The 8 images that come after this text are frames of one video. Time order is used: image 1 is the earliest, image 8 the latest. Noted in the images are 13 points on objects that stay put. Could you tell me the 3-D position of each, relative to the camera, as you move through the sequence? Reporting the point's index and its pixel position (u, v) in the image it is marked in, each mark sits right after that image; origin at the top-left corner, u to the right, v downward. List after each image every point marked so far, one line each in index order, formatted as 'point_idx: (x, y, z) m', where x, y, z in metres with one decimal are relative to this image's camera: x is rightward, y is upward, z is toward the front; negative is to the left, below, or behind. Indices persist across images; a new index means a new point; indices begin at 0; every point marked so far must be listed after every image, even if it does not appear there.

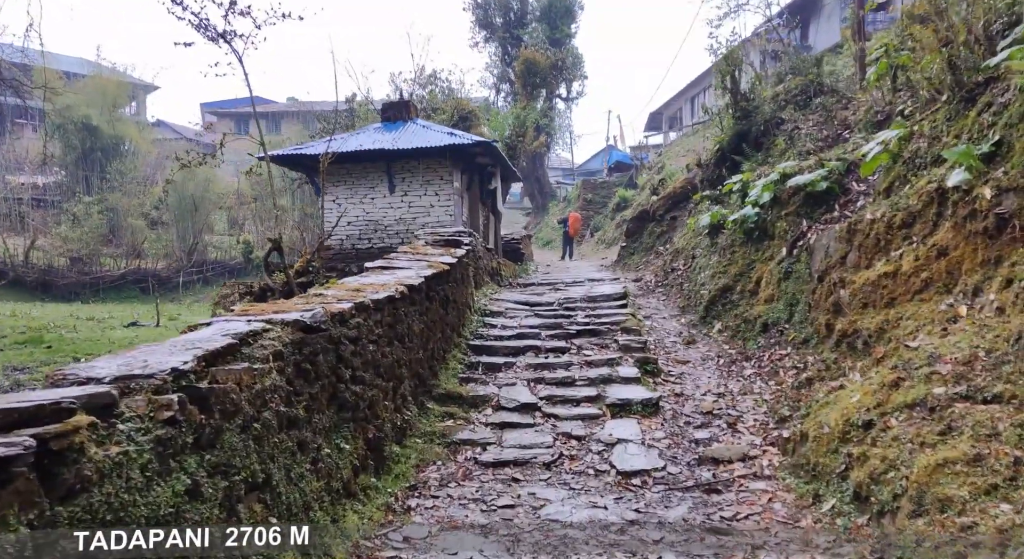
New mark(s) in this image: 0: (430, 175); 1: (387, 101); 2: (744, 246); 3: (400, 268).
0: (-1.5, +1.9, +11.6) m
1: (-2.5, +3.6, +12.7) m
2: (+2.8, +0.4, +7.6) m
3: (-0.9, +0.1, +5.0) m
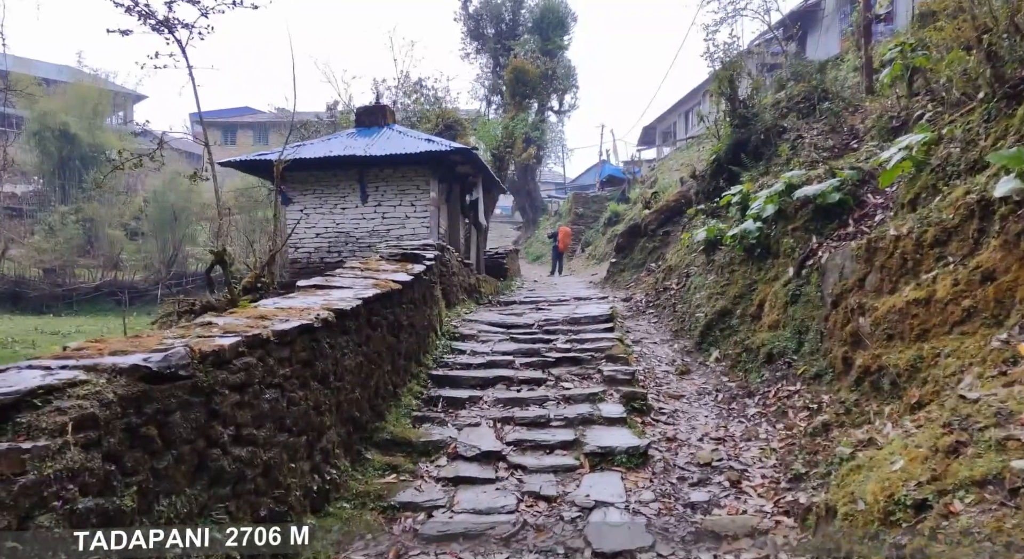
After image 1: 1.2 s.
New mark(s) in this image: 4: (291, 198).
0: (-1.8, +1.6, +10.8) m
1: (-2.8, +3.3, +11.9) m
2: (+2.5, +0.2, +6.8) m
3: (-1.1, -0.1, +4.1) m
4: (-3.9, +1.4, +11.1) m
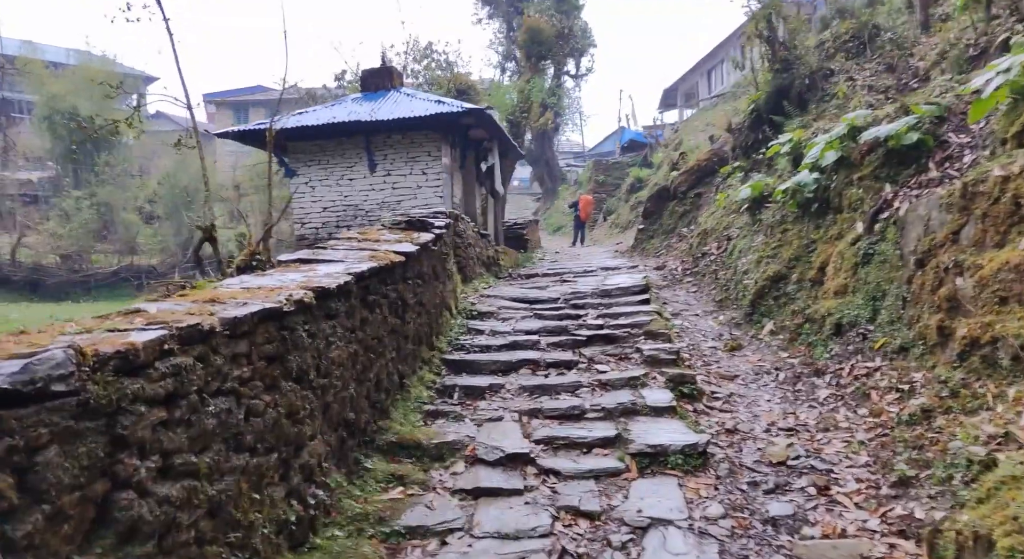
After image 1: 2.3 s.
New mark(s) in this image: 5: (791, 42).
0: (-1.5, +2.0, +10.0) m
1: (-2.5, +3.7, +11.1) m
2: (+2.7, +0.5, +6.0) m
3: (-1.0, +0.1, +3.4) m
4: (-3.6, +1.8, +10.4) m
5: (+3.6, +3.1, +8.4) m
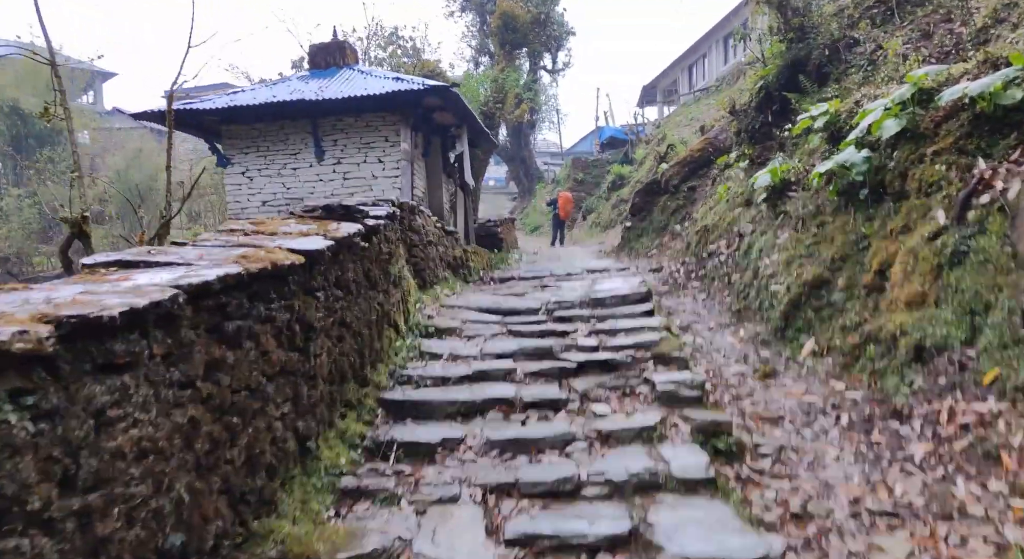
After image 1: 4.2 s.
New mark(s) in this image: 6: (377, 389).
0: (-1.9, +1.9, +8.6) m
1: (-3.0, +3.6, +9.7) m
2: (+2.4, +0.5, +4.8) m
3: (-1.2, 0.0, +2.0) m
4: (-4.0, +1.7, +9.0) m
5: (+3.3, +3.1, +7.2) m
6: (-0.8, -0.6, +3.6) m
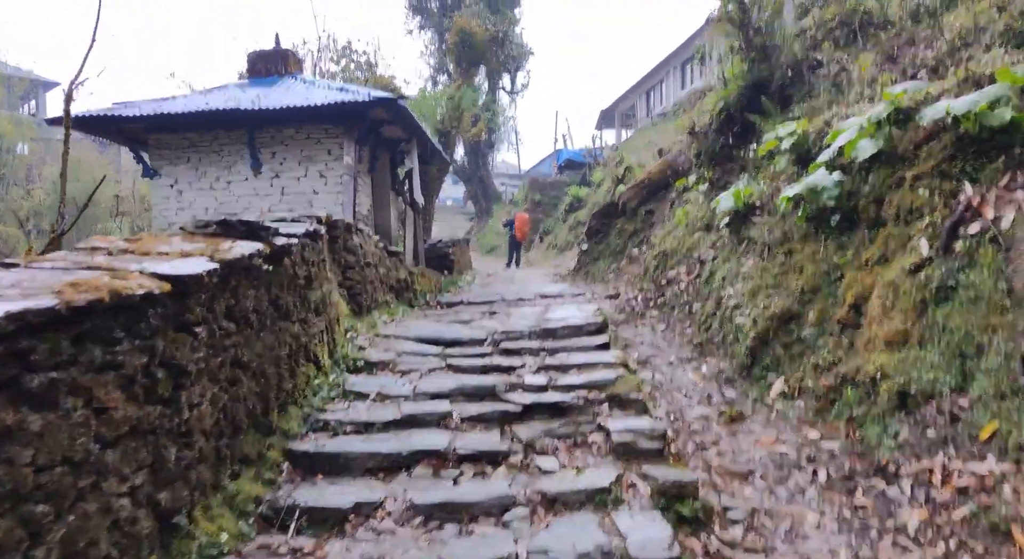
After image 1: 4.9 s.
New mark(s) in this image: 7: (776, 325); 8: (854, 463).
0: (-2.5, +1.7, +8.1) m
1: (-3.6, +3.3, +9.1) m
2: (+2.1, +0.3, +4.4) m
3: (-1.4, 0.0, +1.5) m
4: (-4.6, +1.5, +8.2) m
5: (+2.8, +2.7, +7.0) m
6: (-1.1, -0.8, +3.0) m
7: (+1.7, -0.3, +4.2) m
8: (+1.7, -0.9, +3.1) m
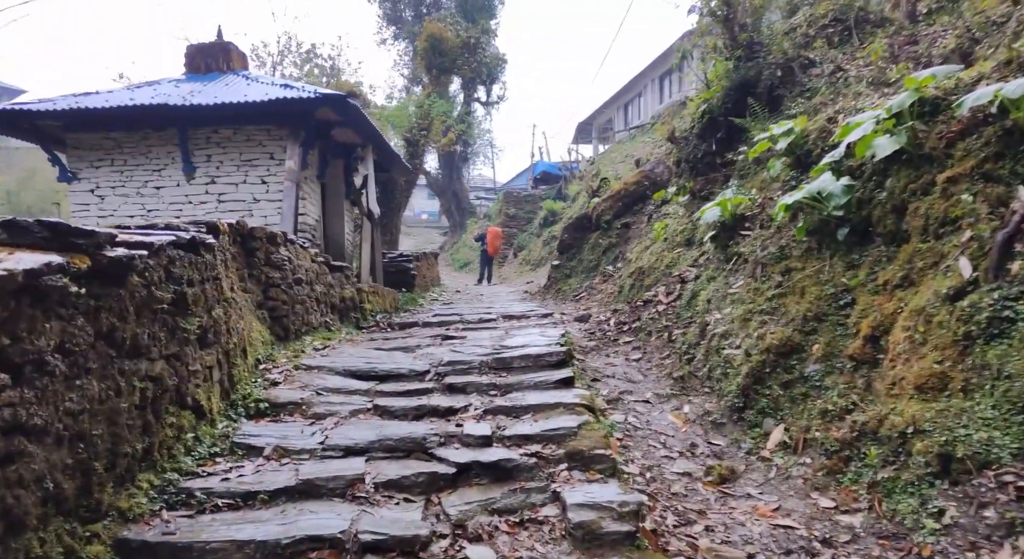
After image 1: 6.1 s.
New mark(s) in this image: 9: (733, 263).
0: (-2.9, +1.5, +7.2) m
1: (-4.1, +3.1, +8.3) m
2: (+1.7, +0.1, +3.7) m
3: (-1.6, -0.1, +0.6) m
4: (-5.0, +1.3, +7.4) m
5: (+2.4, +2.5, +6.4) m
6: (-1.4, -0.8, +2.2) m
7: (+1.4, -0.4, +3.5) m
8: (+1.4, -1.0, +2.3) m
9: (+1.6, +0.1, +4.5) m
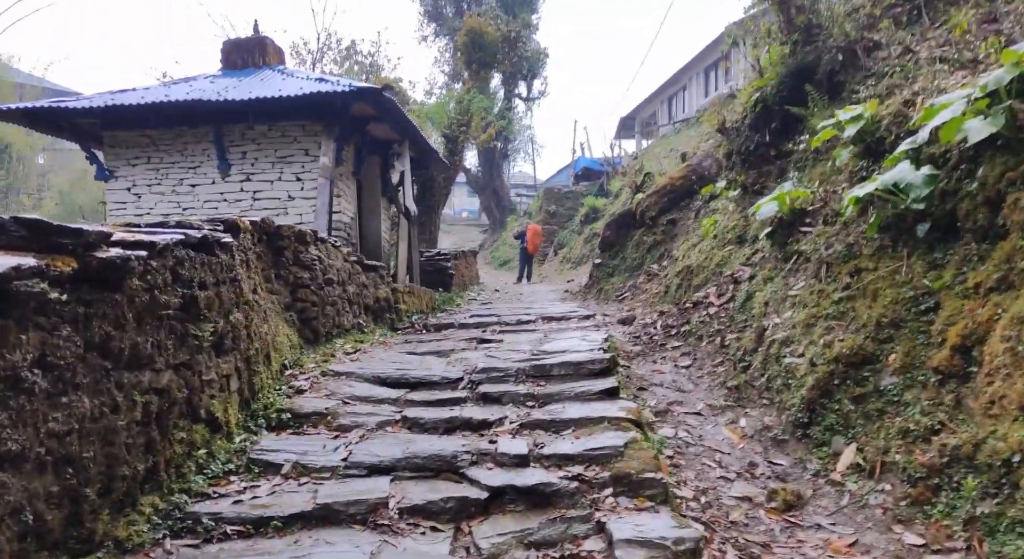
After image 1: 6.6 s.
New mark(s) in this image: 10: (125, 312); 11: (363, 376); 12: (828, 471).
0: (-2.5, +1.5, +7.1) m
1: (-3.6, +3.1, +8.2) m
2: (+1.9, +0.1, +3.3) m
3: (-1.6, -0.1, +0.5) m
4: (-4.6, +1.3, +7.4) m
5: (+2.8, +2.5, +5.9) m
6: (-1.2, -0.9, +2.0) m
7: (+1.6, -0.4, +3.1) m
8: (+1.5, -1.0, +2.0) m
9: (+1.8, +0.1, +4.1) m
10: (-1.3, -0.1, +2.1) m
11: (-0.9, -0.6, +3.9) m
12: (+1.4, -0.9, +2.9) m
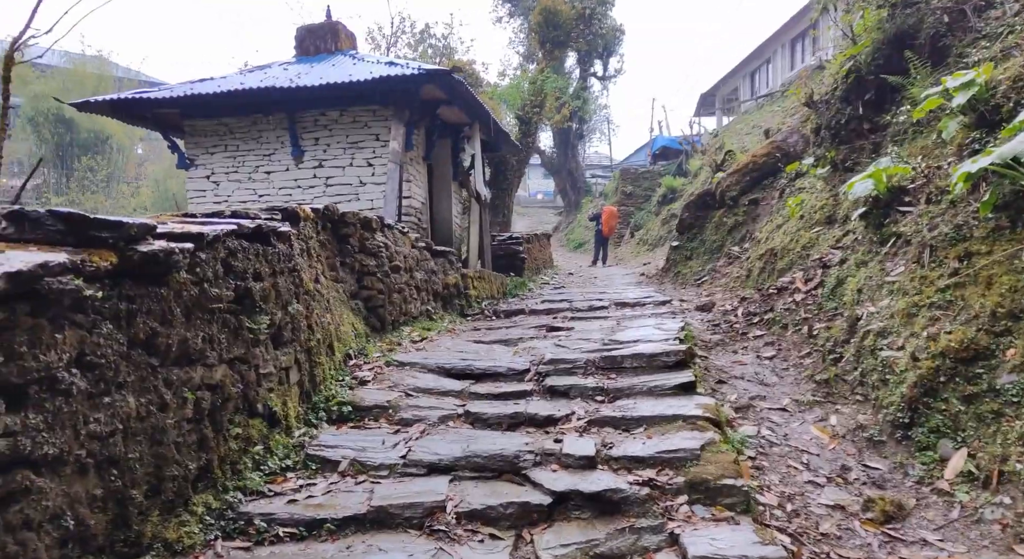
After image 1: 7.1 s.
0: (-1.7, +1.6, +7.2) m
1: (-2.7, +3.3, +8.3) m
2: (+2.3, +0.2, +2.9) m
3: (-1.6, -0.1, +0.5) m
4: (-3.8, +1.4, +7.7) m
5: (+3.4, +2.7, +5.3) m
6: (-1.0, -0.8, +2.0) m
7: (+1.9, -0.4, +2.7) m
8: (+1.7, -1.0, +1.6) m
9: (+2.2, +0.2, +3.7) m
10: (-1.1, -0.1, +2.0) m
11: (-0.5, -0.5, +3.8) m
12: (+1.7, -0.8, +2.6) m
